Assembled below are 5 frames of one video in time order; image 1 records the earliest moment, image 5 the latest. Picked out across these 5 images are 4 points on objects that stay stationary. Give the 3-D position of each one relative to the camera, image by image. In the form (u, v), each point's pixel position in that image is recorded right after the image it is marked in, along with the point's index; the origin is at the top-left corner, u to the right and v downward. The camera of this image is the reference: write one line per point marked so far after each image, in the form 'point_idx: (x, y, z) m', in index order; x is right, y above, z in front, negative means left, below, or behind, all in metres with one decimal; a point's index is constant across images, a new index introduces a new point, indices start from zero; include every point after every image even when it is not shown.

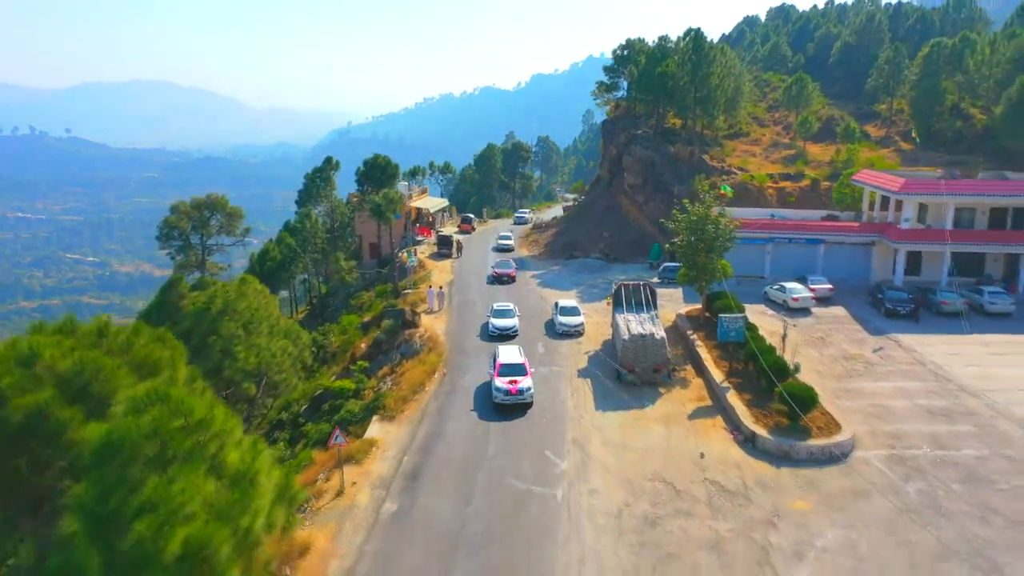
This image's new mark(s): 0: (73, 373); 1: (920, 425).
0: (-6.9, -1.4, +11.1) m
1: (+10.3, -3.4, +17.5) m
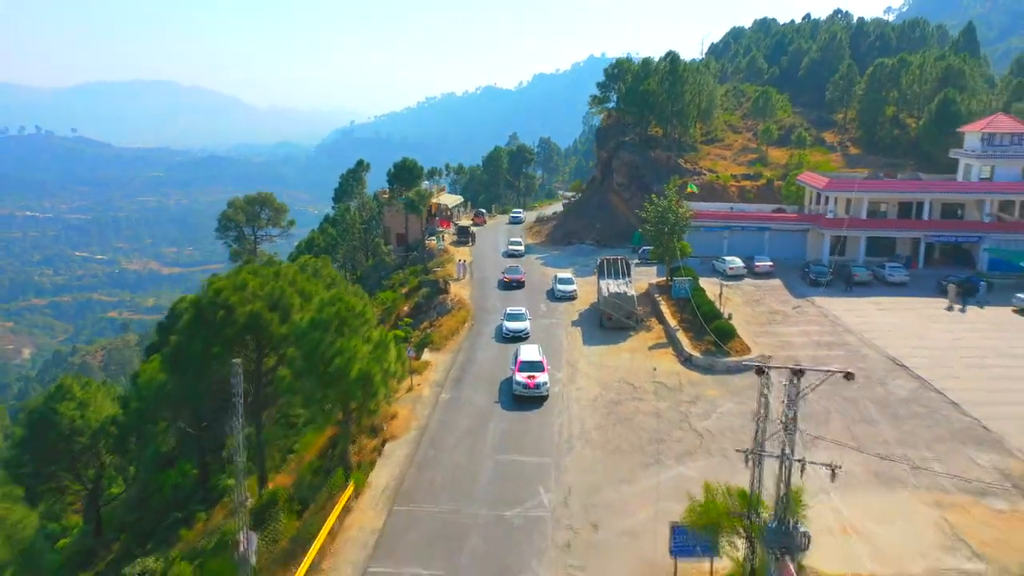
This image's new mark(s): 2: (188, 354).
0: (-6.5, -0.2, +18.8) m
1: (+10.7, -2.2, +25.2) m
2: (-8.6, -1.8, +18.5) m
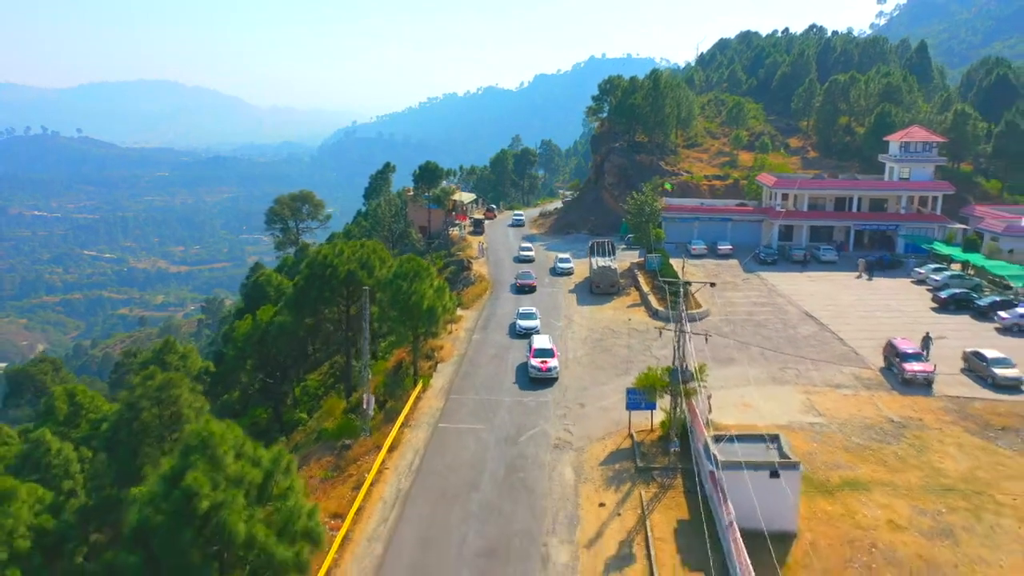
0: (-6.0, +1.1, +27.3) m
1: (+11.3, -0.9, +33.7) m
2: (-8.0, -0.5, +27.0) m
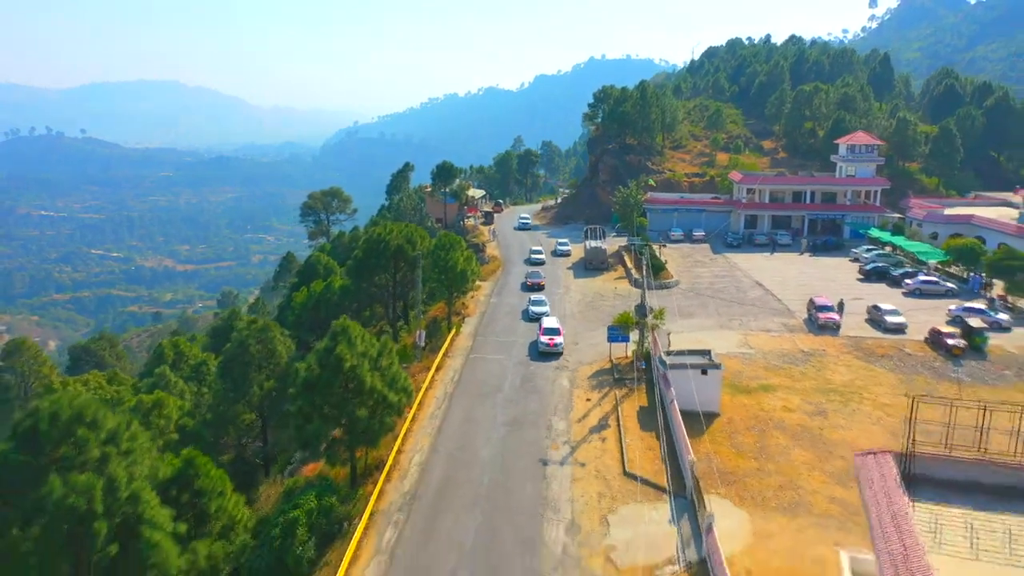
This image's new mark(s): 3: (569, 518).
0: (-5.4, +2.6, +35.5) m
1: (+11.8, +0.6, +41.9) m
2: (-7.5, +1.0, +35.2) m
3: (+1.6, -6.4, +19.4) m
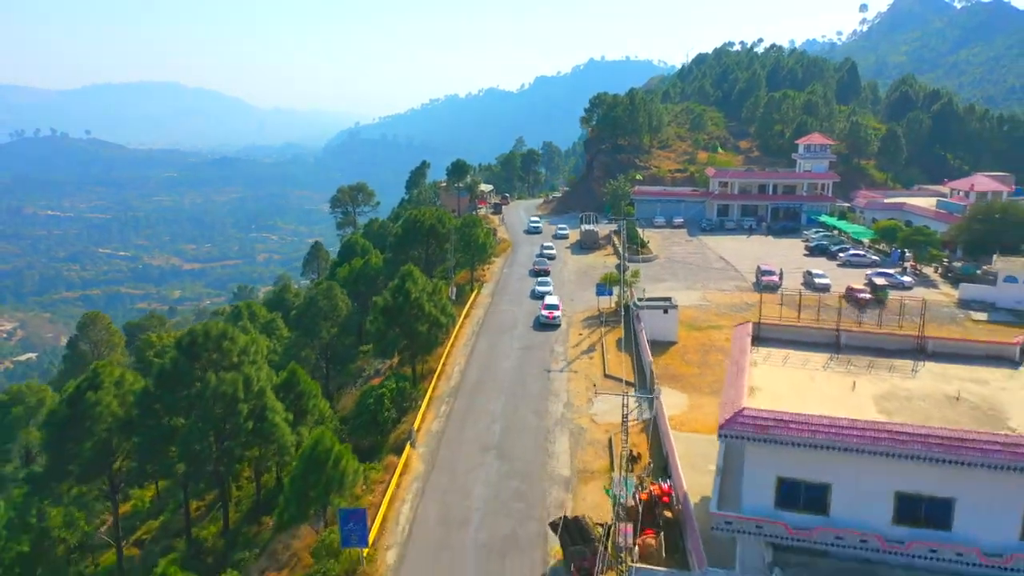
0: (-4.9, +4.5, +44.5) m
1: (+12.4, +2.5, +50.9) m
2: (-6.9, +2.8, +44.2) m
3: (+2.2, -4.5, +28.5) m
